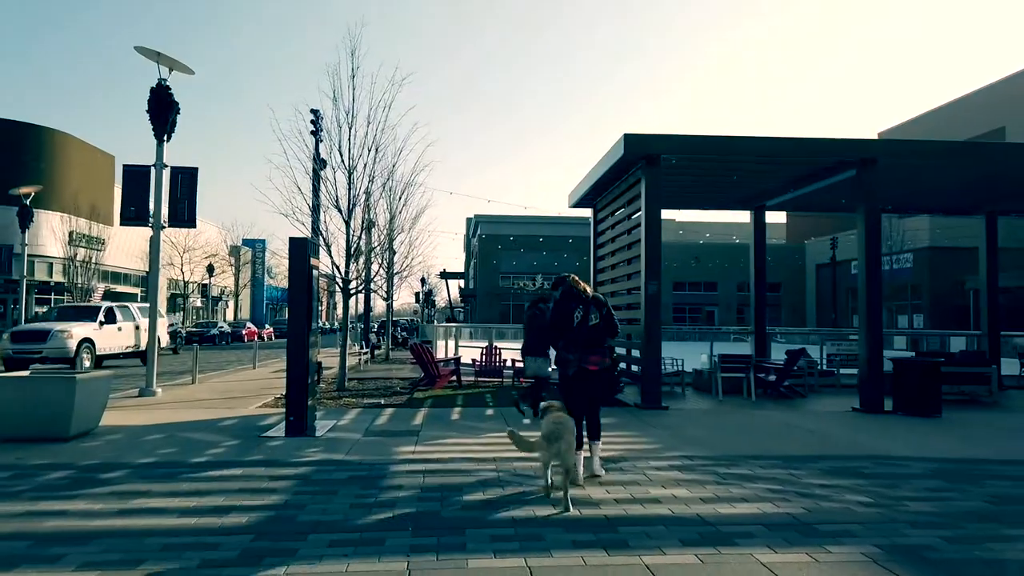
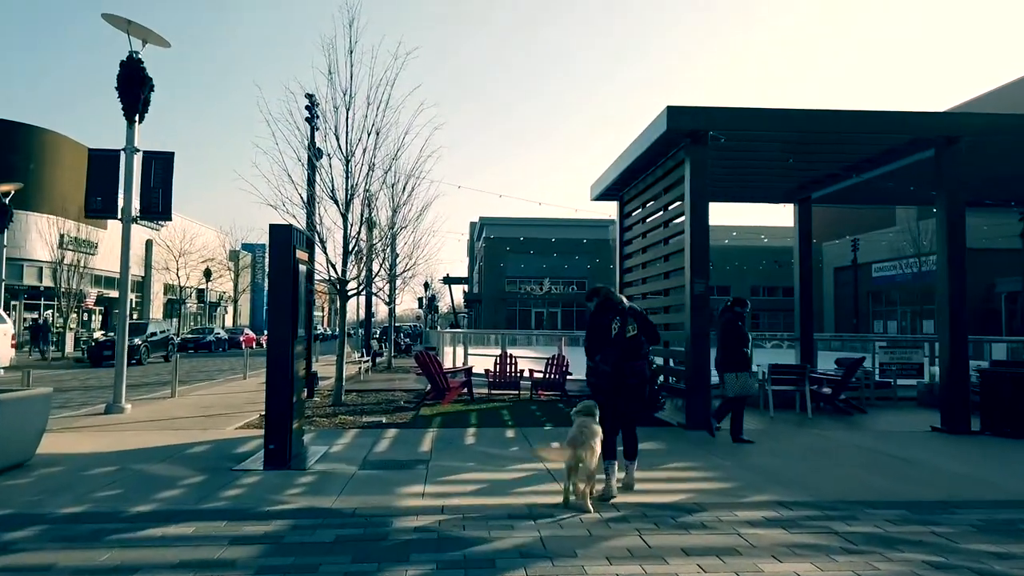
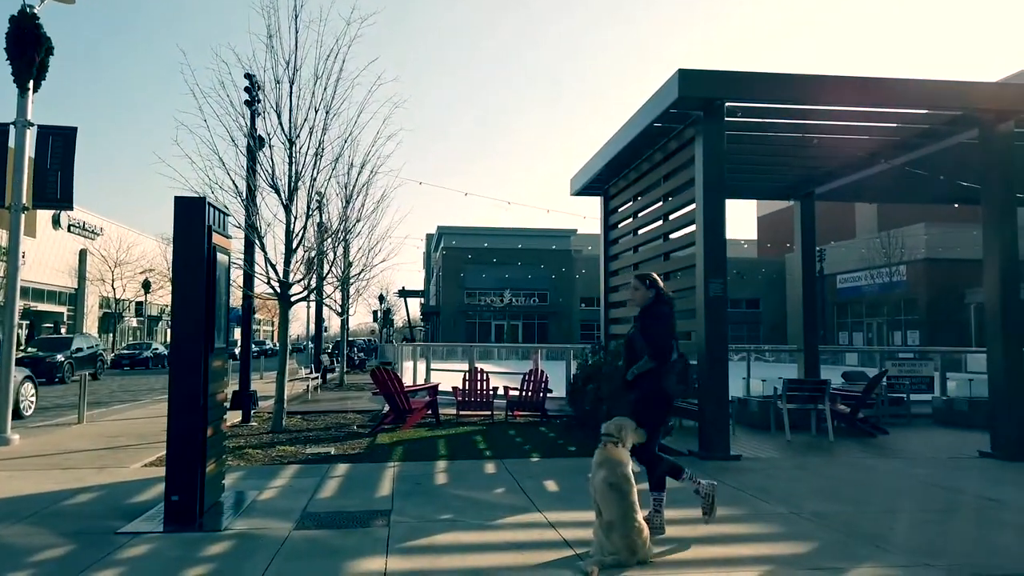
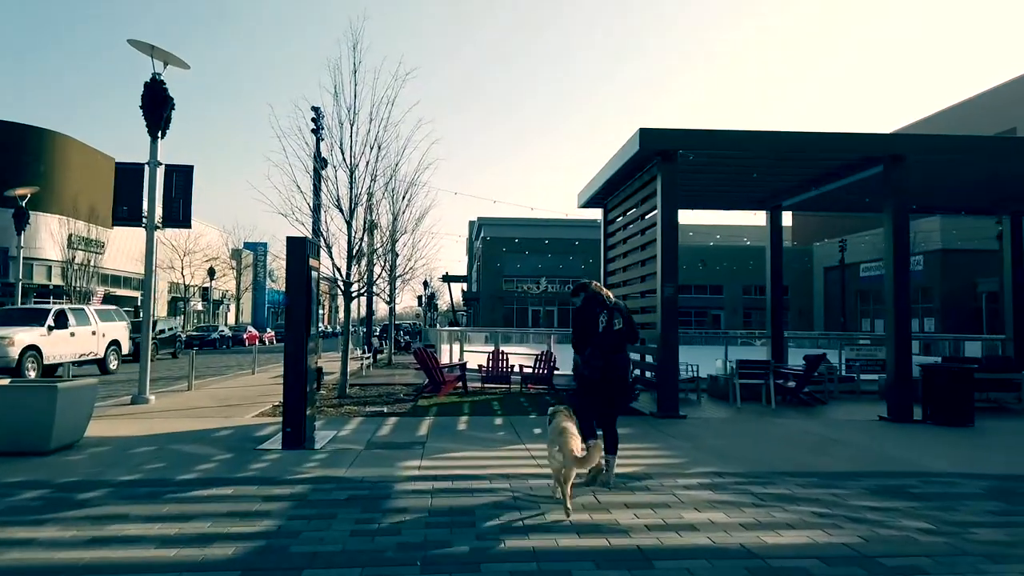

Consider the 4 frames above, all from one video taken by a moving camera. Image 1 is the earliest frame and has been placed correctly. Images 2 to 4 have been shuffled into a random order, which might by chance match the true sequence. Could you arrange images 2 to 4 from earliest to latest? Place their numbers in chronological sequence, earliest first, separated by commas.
4, 2, 3
